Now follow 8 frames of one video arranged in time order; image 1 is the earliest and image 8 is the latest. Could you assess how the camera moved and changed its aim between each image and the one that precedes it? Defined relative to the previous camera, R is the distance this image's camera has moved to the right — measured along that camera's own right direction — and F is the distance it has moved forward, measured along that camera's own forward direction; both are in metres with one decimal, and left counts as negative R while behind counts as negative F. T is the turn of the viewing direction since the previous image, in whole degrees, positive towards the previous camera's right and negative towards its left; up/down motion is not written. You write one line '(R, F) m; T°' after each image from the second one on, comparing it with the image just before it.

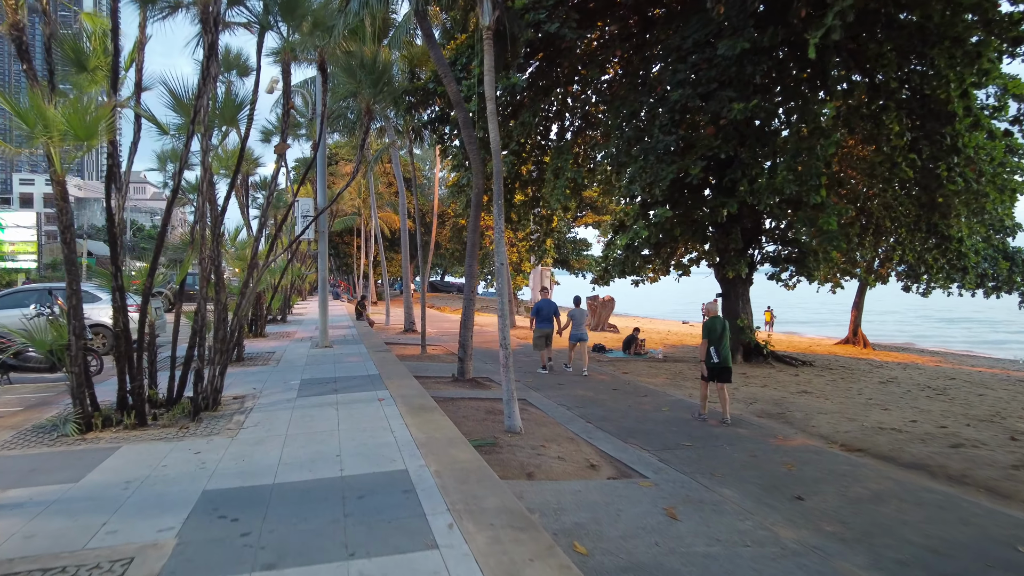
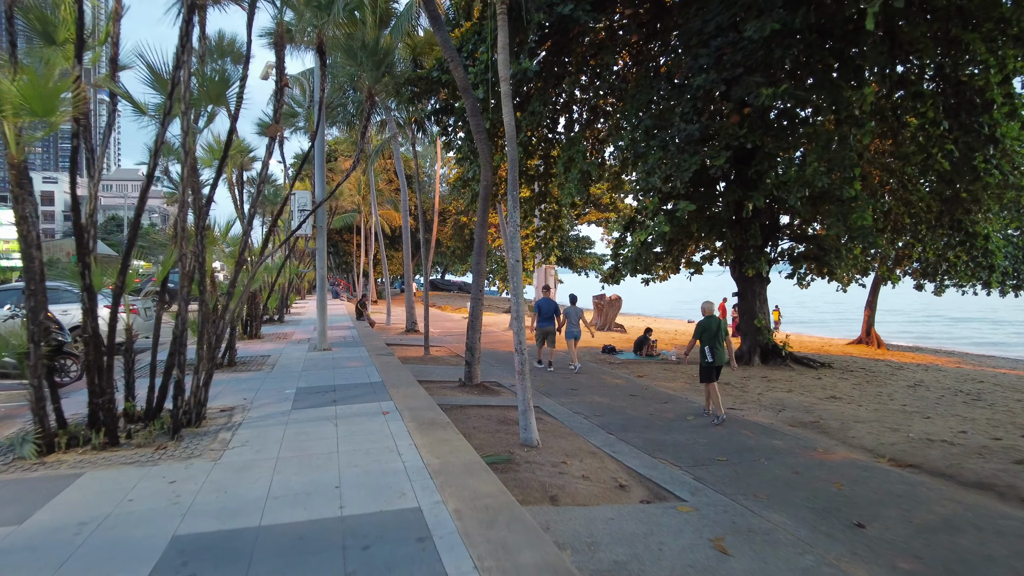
(-0.2, +0.6) m; 0°
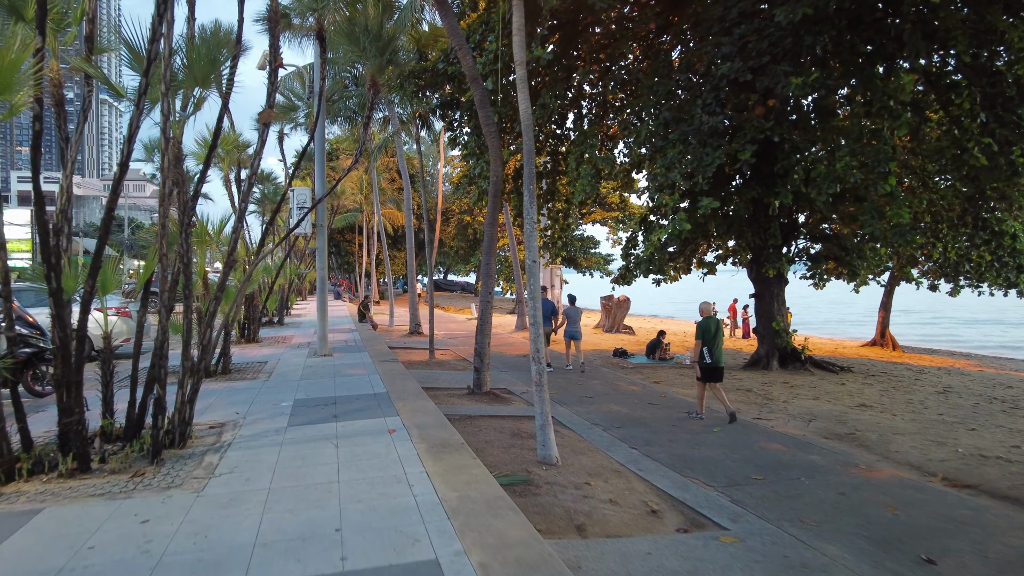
(-0.1, +0.5) m; 0°
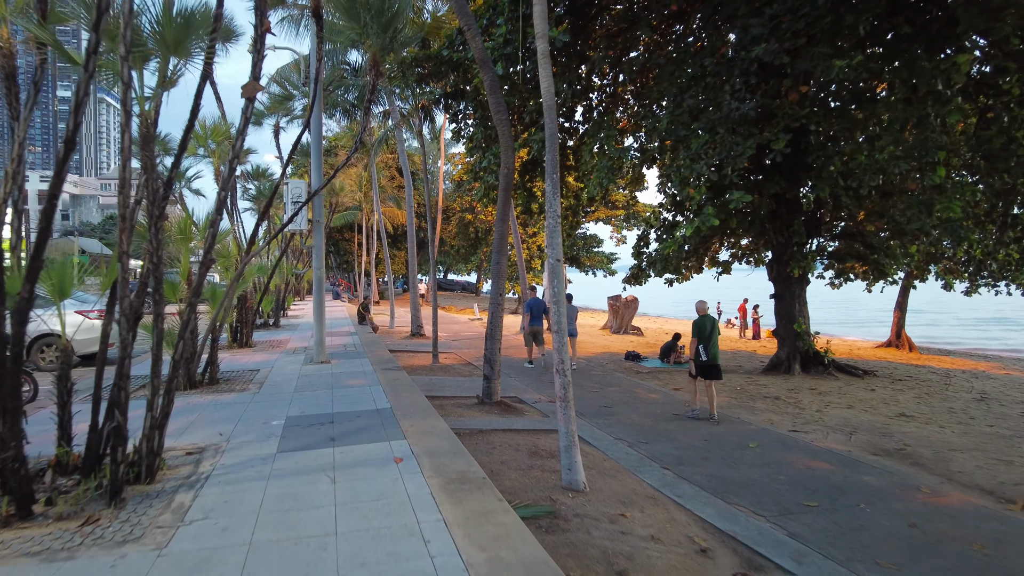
(-0.2, +0.7) m; 0°
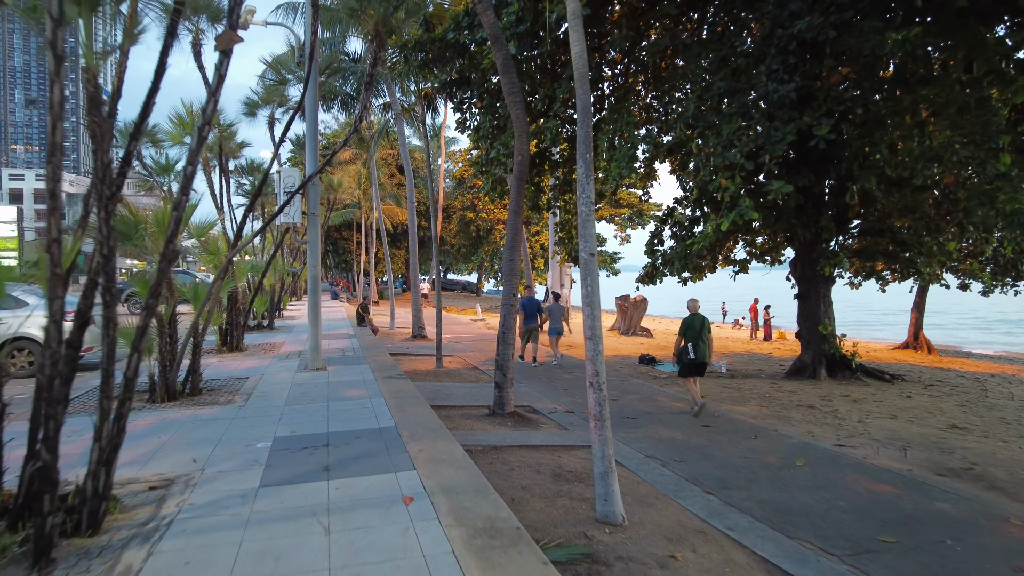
(-0.2, +0.8) m; 0°
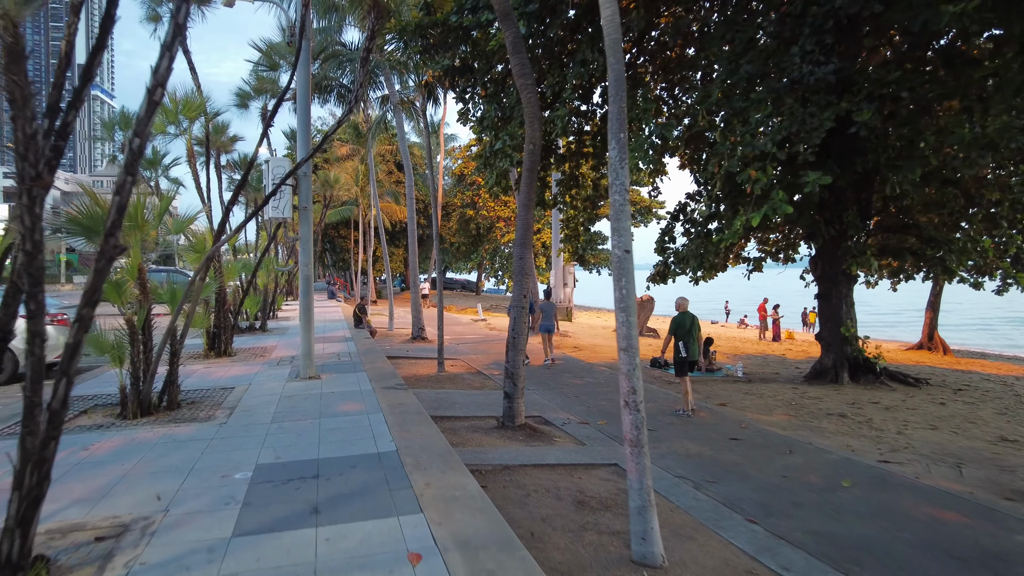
(-0.1, +0.6) m; 0°
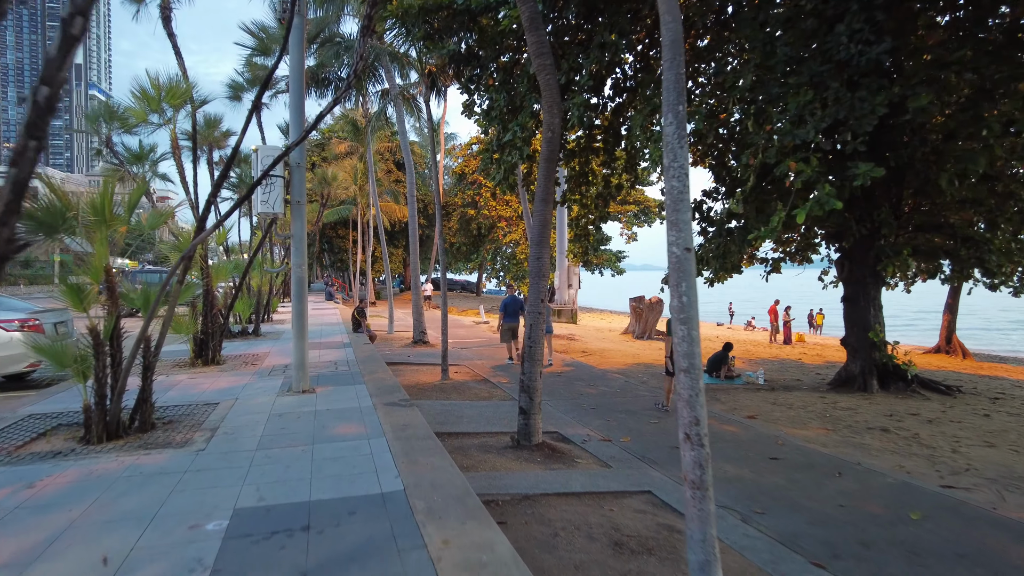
(-0.2, +0.7) m; 0°
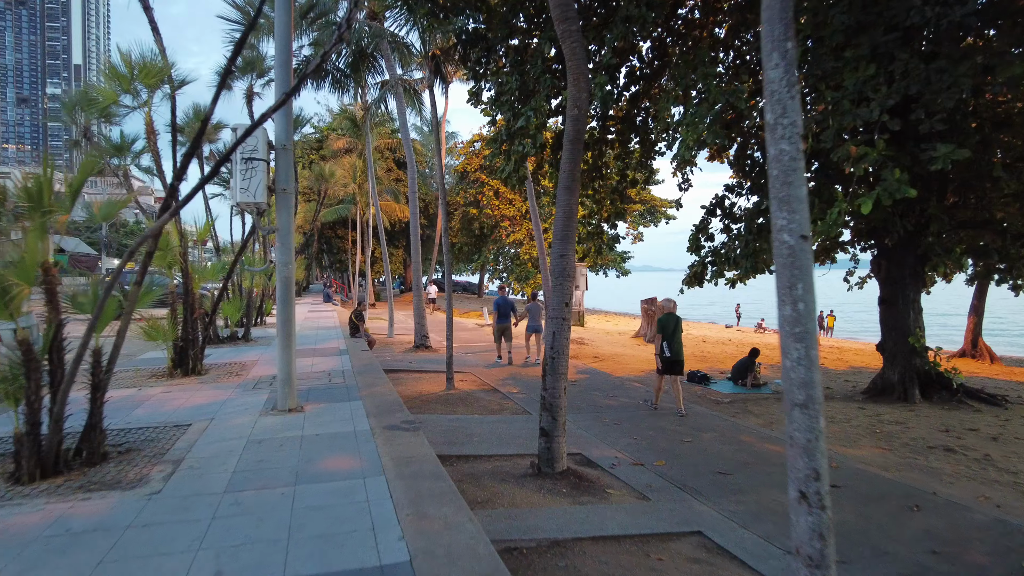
(-0.2, +0.9) m; 0°
